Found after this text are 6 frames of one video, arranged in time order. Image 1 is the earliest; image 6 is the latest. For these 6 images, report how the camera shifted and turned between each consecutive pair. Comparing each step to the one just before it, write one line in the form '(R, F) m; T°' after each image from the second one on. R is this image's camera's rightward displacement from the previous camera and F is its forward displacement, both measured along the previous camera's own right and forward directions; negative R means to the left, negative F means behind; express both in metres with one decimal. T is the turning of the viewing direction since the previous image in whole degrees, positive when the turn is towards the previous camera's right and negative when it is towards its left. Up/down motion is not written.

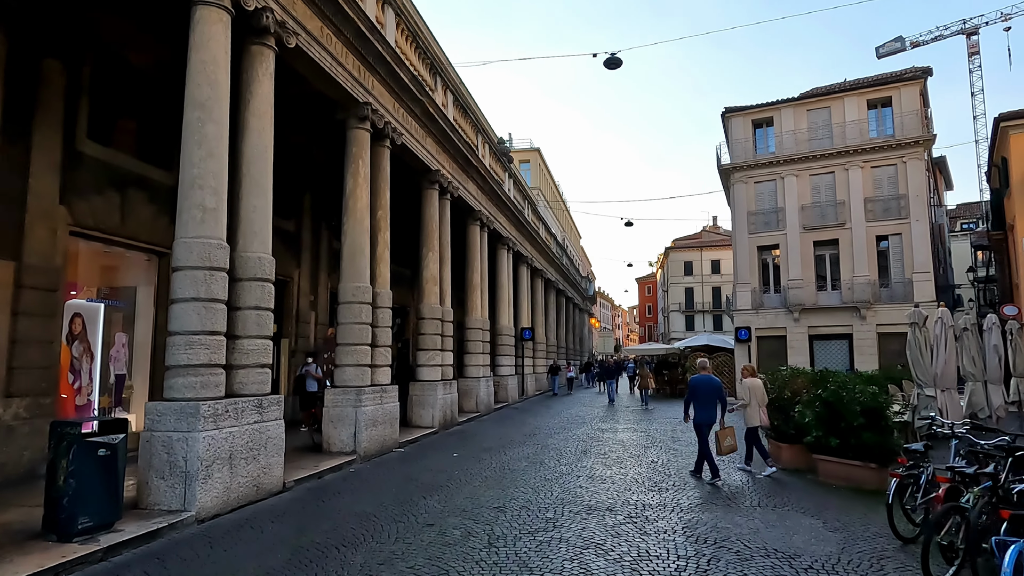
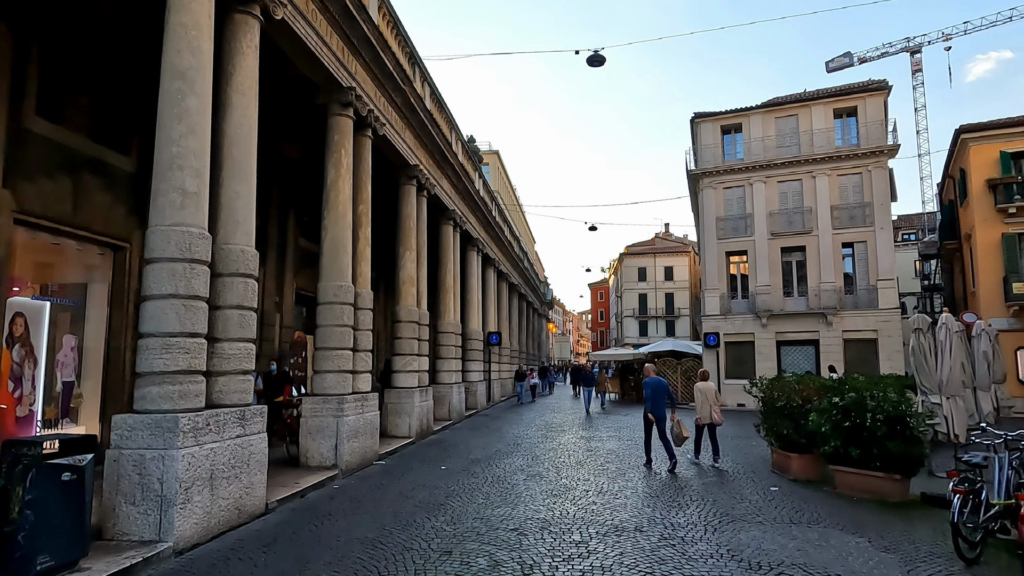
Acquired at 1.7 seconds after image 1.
(-0.7, +0.7) m; +4°
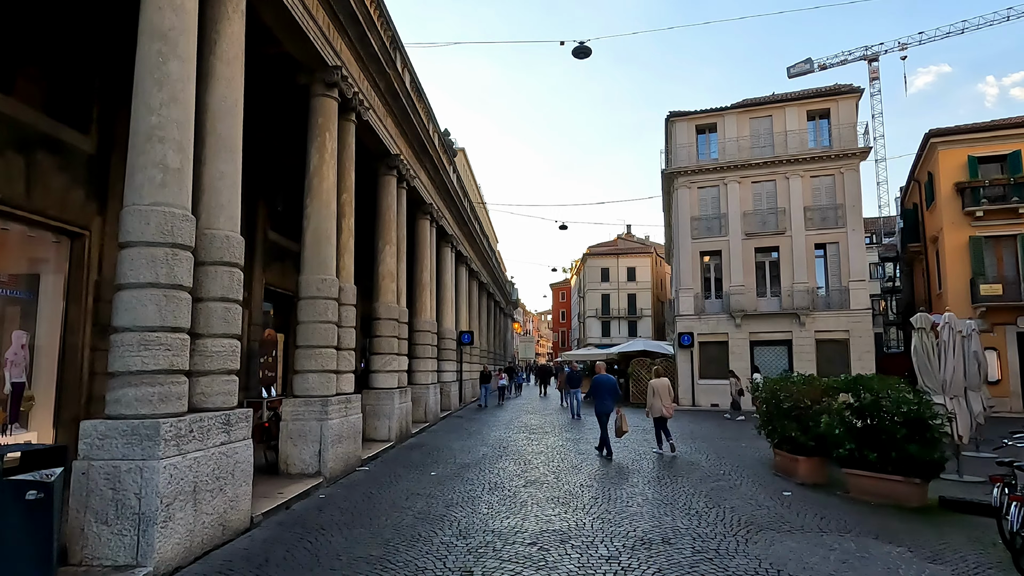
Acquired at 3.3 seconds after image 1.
(-0.5, +0.5) m; +4°
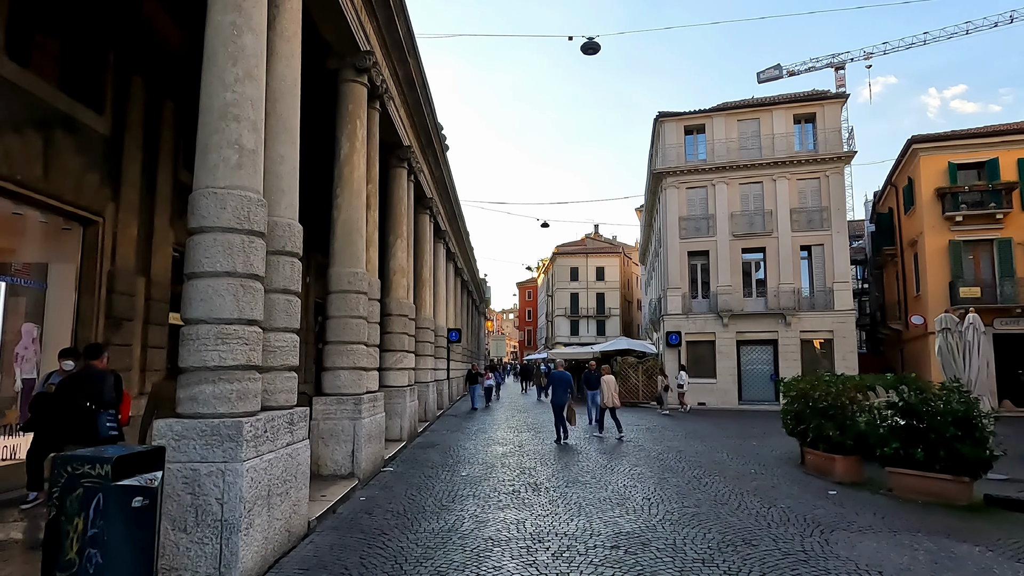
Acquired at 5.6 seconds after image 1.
(-1.0, +0.2) m; +3°
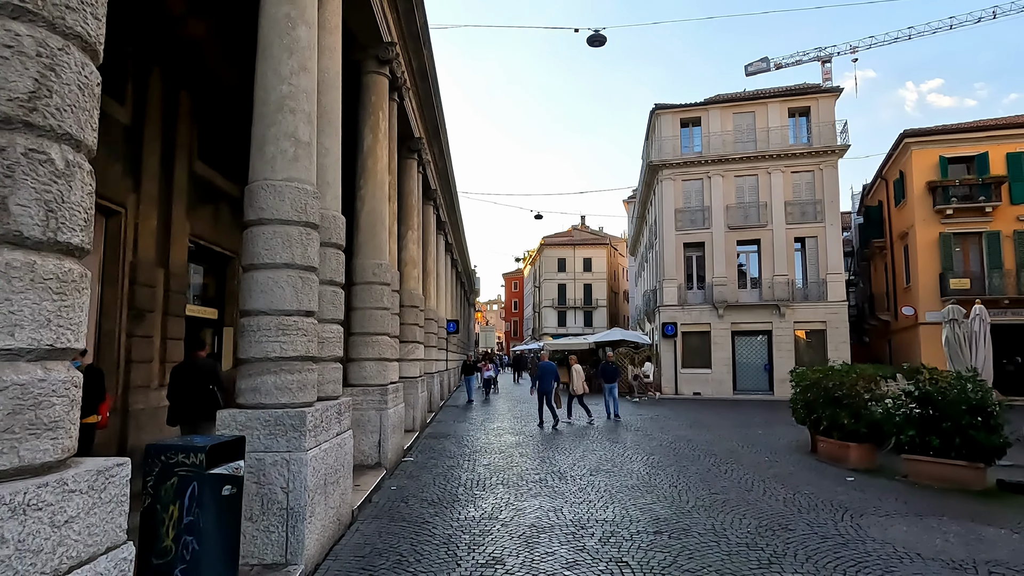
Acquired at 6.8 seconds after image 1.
(-0.5, -0.1) m; +1°
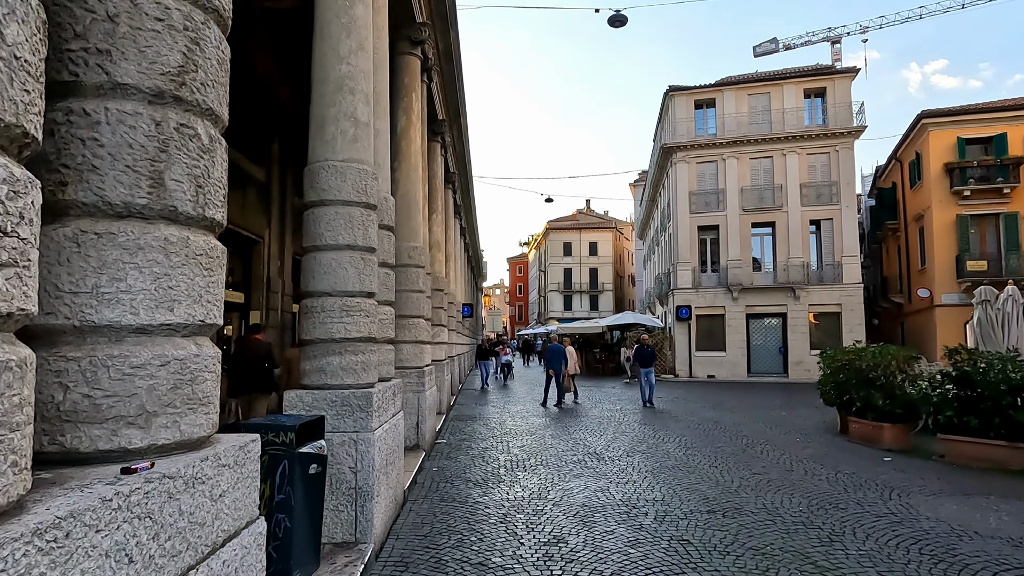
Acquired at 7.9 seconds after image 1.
(-0.4, 0.0) m; 0°
